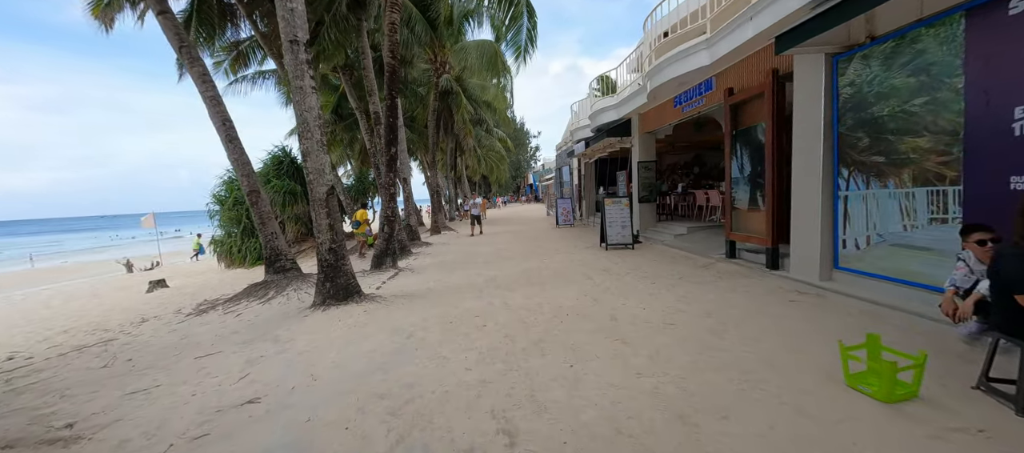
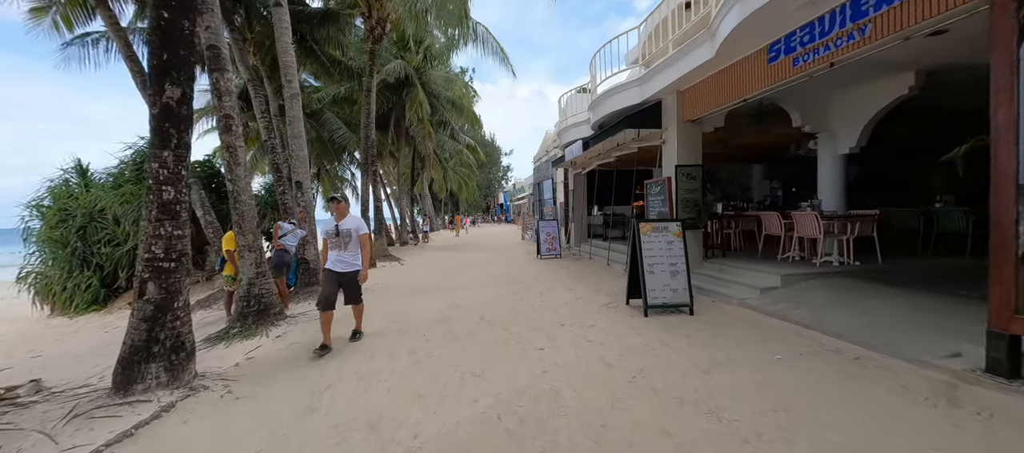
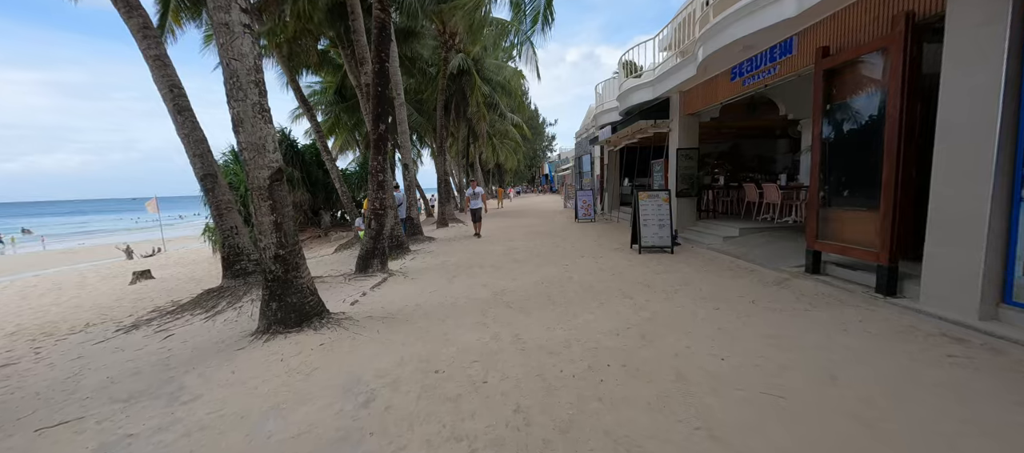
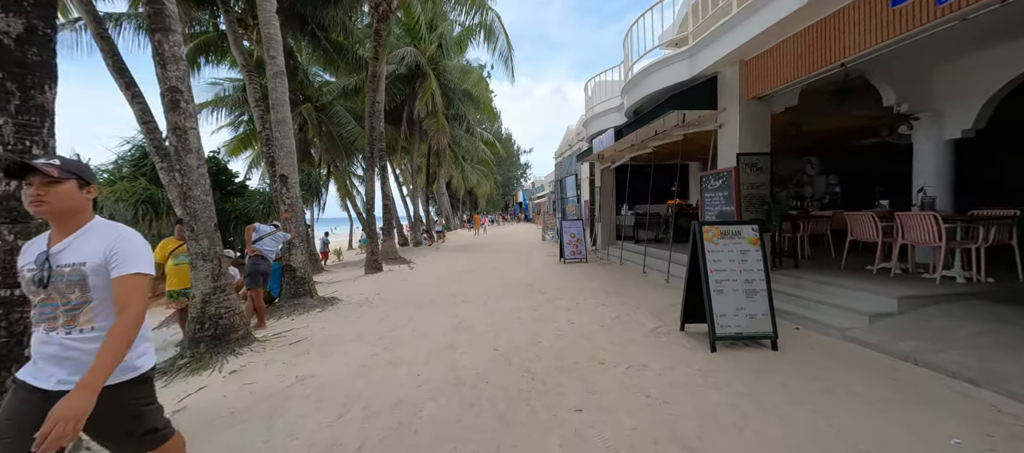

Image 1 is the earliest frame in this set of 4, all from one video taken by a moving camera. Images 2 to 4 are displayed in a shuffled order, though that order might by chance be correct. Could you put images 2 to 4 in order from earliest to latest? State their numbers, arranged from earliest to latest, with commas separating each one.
3, 2, 4
